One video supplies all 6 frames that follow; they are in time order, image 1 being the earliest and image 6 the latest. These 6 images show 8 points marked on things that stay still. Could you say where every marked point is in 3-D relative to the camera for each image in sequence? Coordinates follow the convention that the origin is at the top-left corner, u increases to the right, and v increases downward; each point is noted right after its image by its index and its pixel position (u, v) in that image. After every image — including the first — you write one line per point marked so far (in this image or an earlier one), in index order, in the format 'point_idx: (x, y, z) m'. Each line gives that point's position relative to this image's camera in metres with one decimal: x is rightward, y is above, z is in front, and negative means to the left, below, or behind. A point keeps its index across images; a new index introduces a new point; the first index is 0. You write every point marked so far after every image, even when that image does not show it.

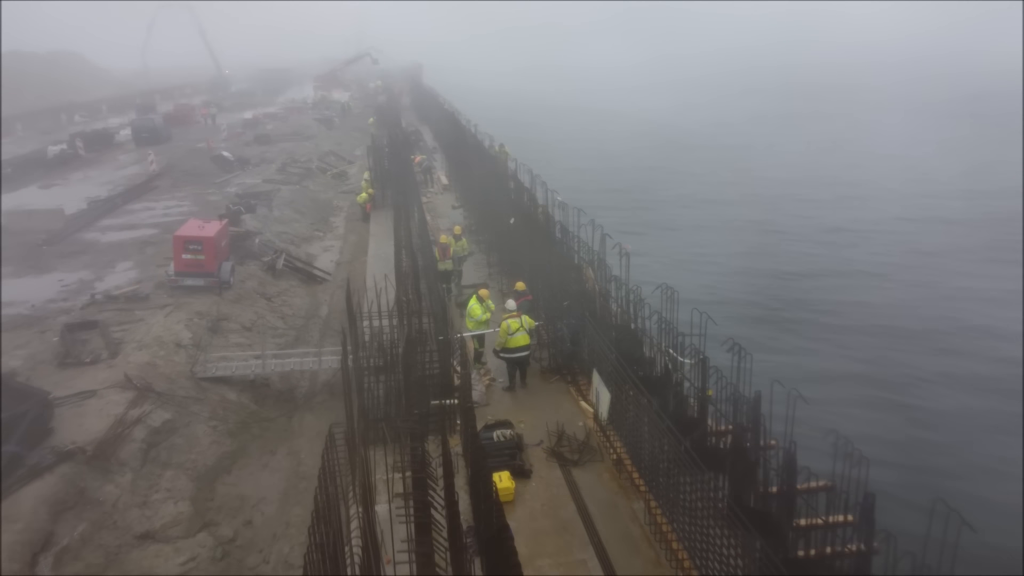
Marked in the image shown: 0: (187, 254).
0: (-4.8, +0.5, +12.5) m
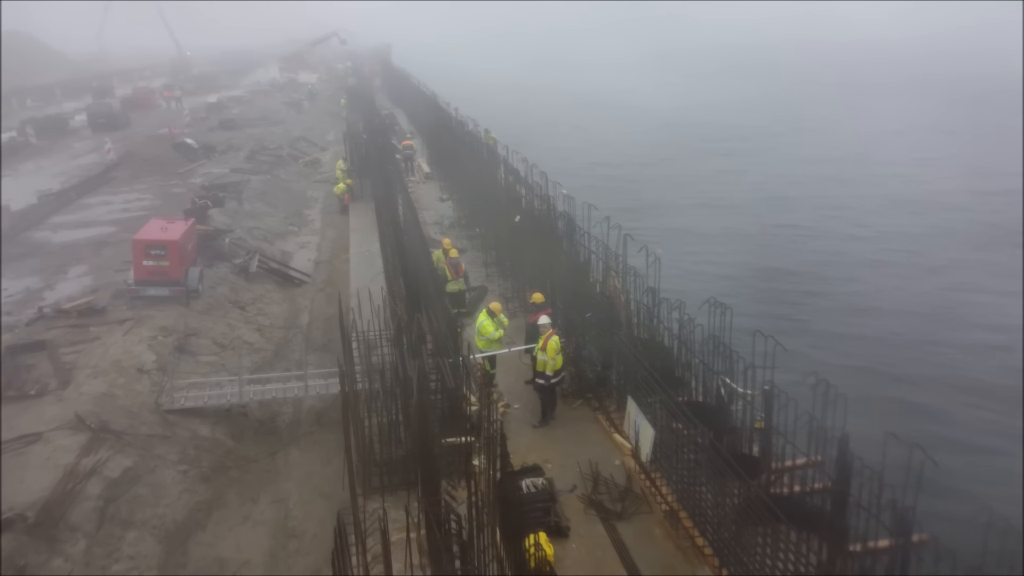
0: (-4.8, +0.4, +11.0) m
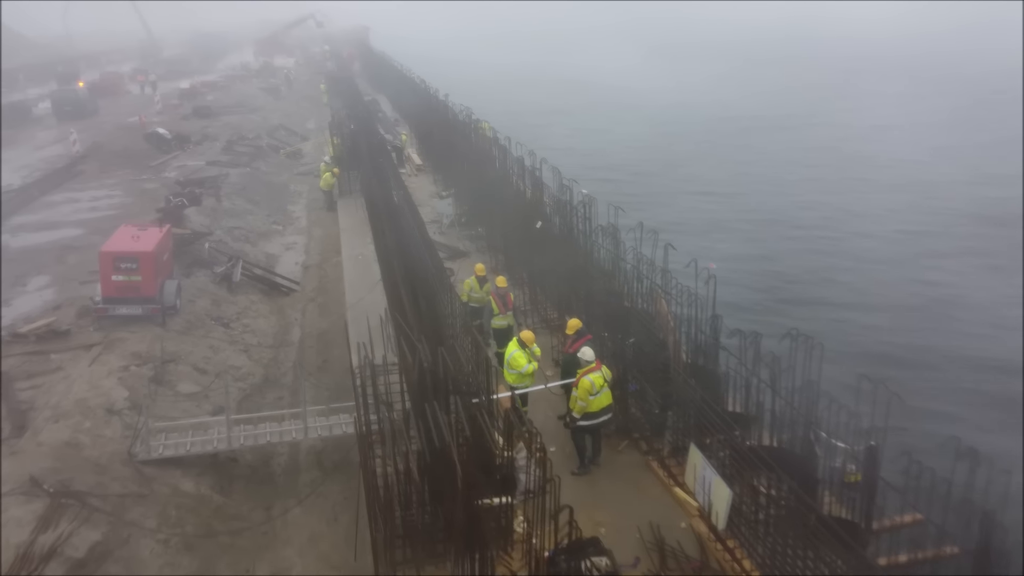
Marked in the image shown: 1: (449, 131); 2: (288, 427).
0: (-4.5, +0.2, +9.6) m
1: (-1.4, +3.6, +19.1) m
2: (-2.1, -1.3, +7.8) m
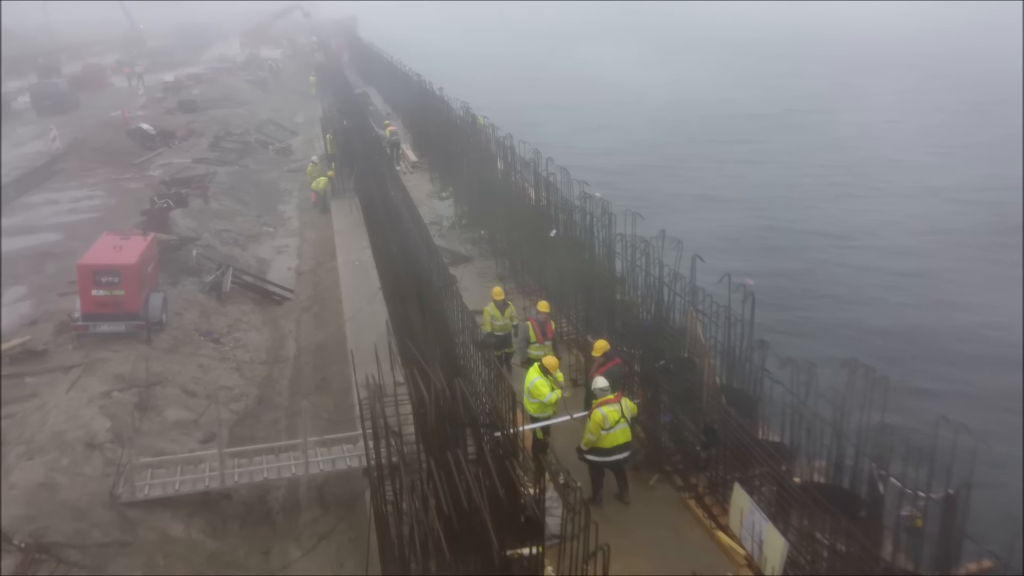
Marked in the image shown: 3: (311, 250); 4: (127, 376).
0: (-4.4, 0.0, +8.9) m
1: (-1.4, +3.5, +18.4) m
2: (-1.9, -1.5, +7.1) m
3: (-3.5, +0.7, +14.7) m
4: (-3.9, -0.9, +8.6) m
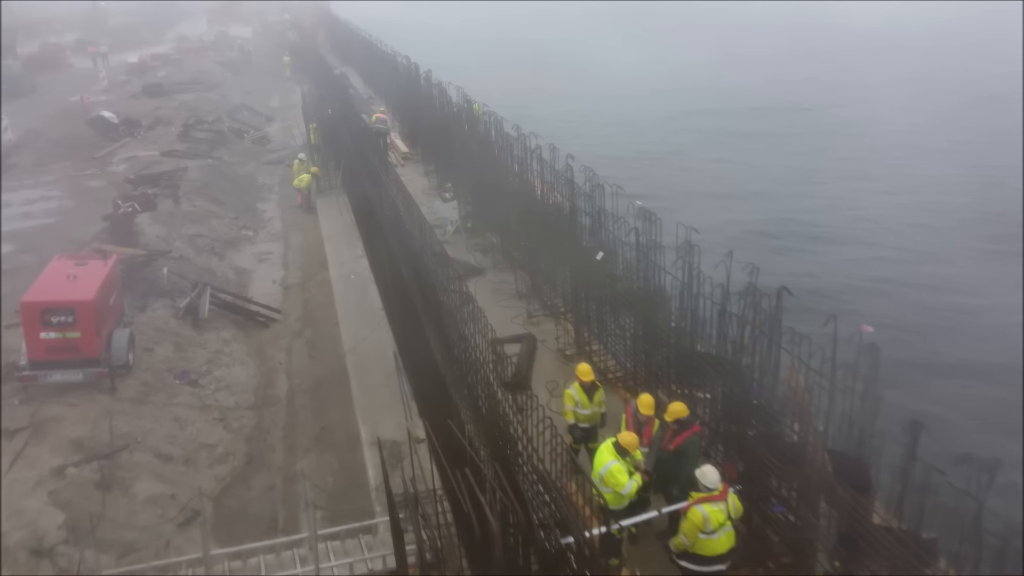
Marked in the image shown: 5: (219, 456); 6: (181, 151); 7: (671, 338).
0: (-4.0, -0.4, +7.3) m
1: (-1.4, +3.5, +16.7) m
2: (-1.5, -1.8, +5.6) m
3: (-3.4, +0.5, +13.1) m
4: (-3.6, -1.3, +7.0) m
5: (-2.6, -1.5, +7.5) m
6: (-7.1, +2.9, +17.9) m
7: (+1.4, -0.4, +7.3) m
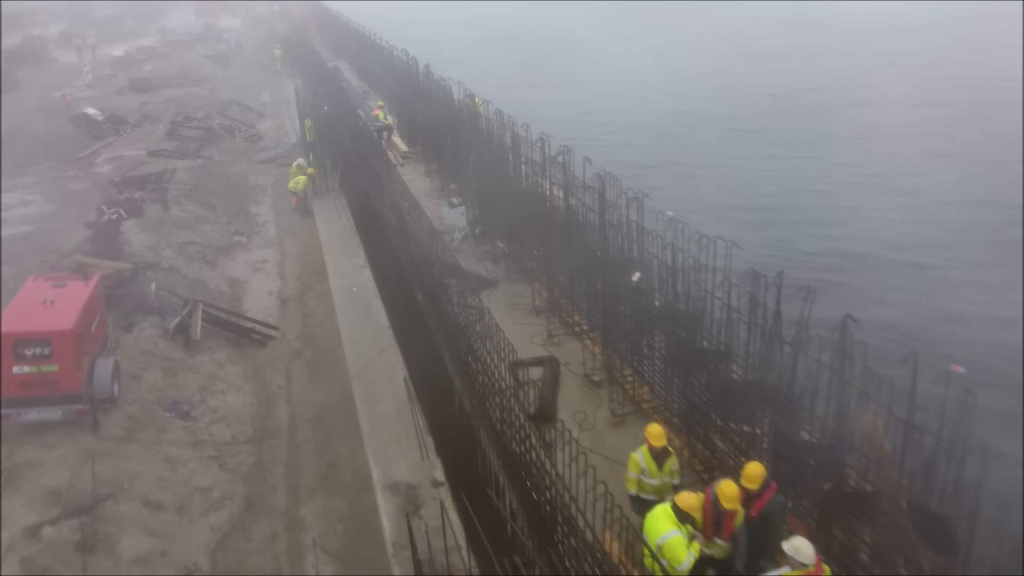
0: (-3.8, -0.6, +6.5) m
1: (-1.3, +3.4, +15.9) m
2: (-1.2, -2.1, +4.9) m
3: (-3.2, +0.3, +12.3) m
4: (-3.3, -1.5, +6.2) m
5: (-2.4, -1.7, +6.8) m
6: (-7.0, +2.8, +17.0) m
7: (+1.6, -0.6, +6.6) m
